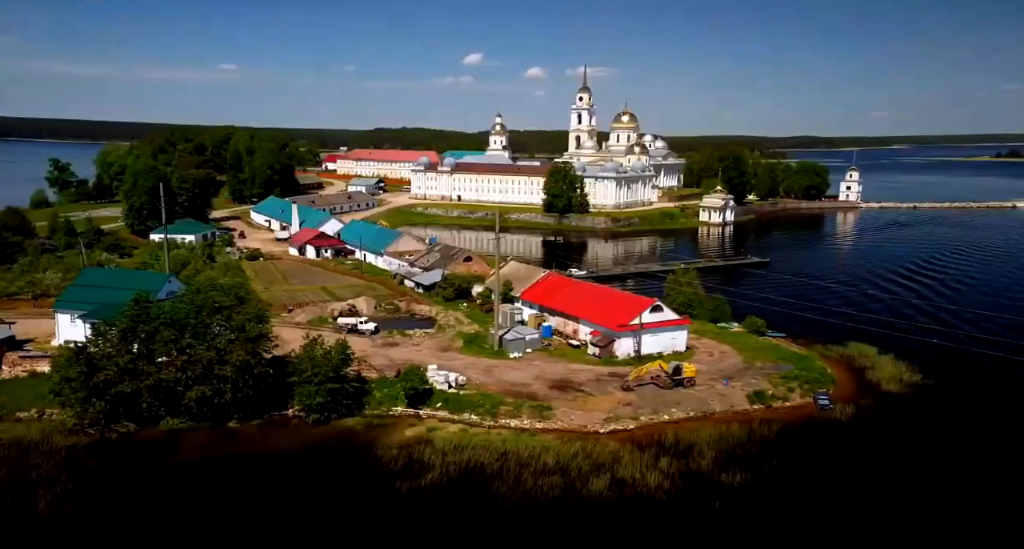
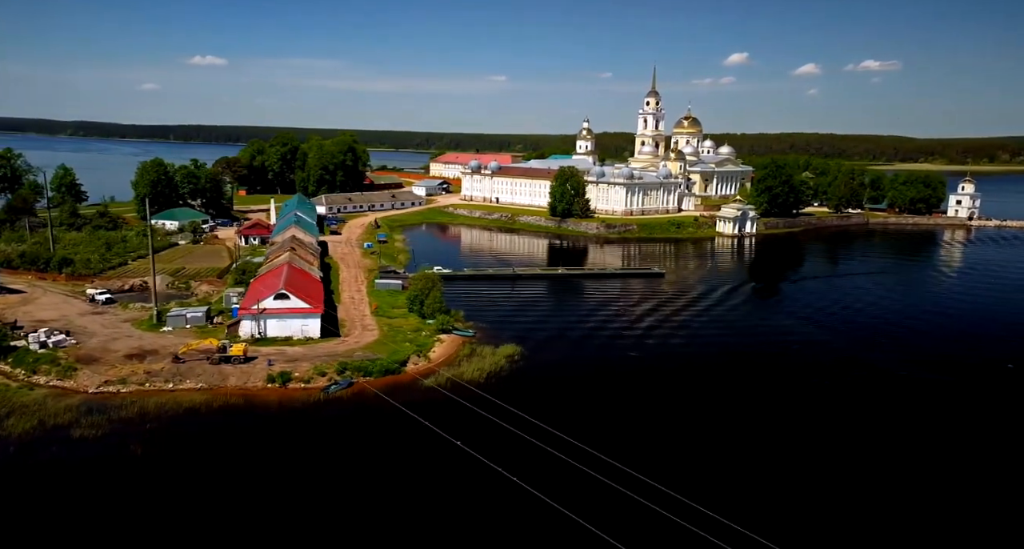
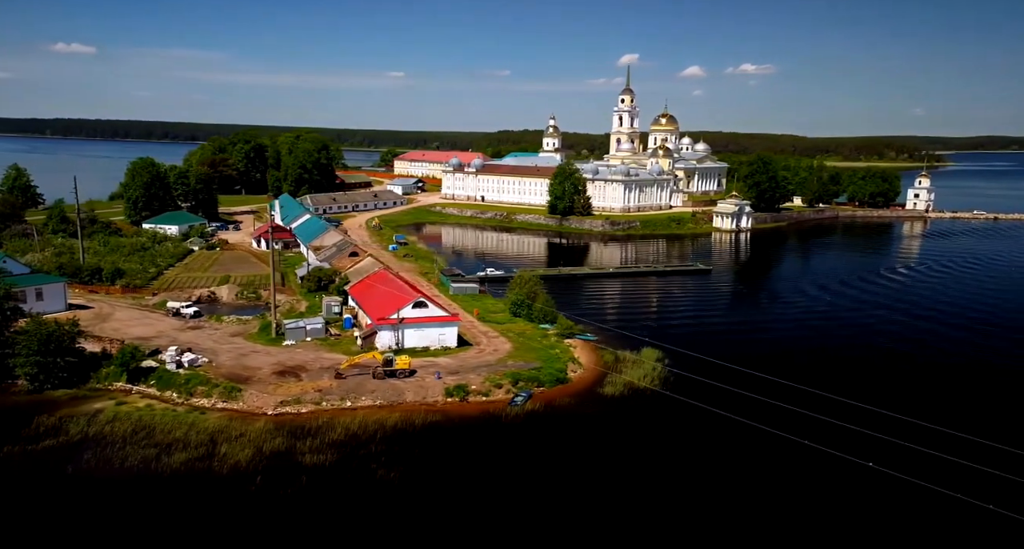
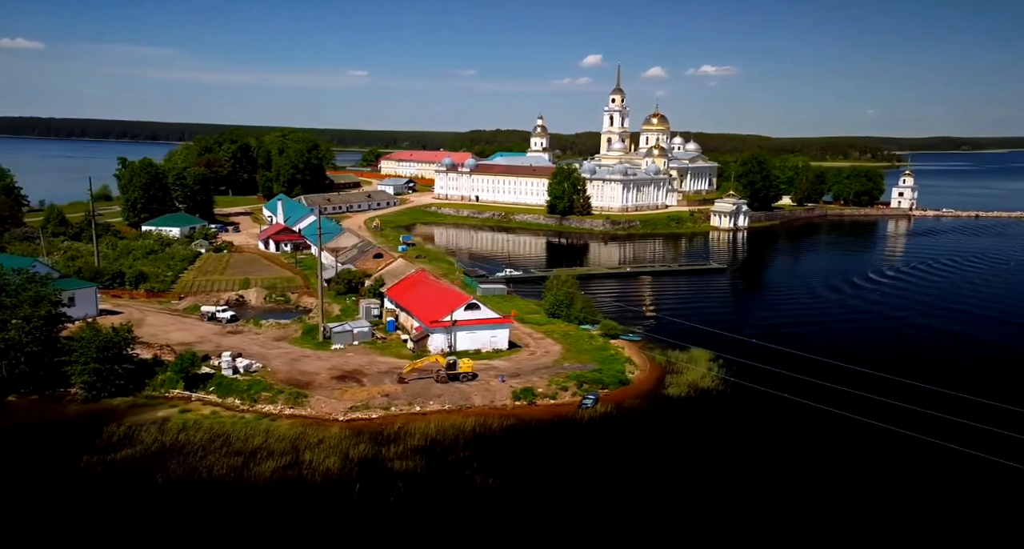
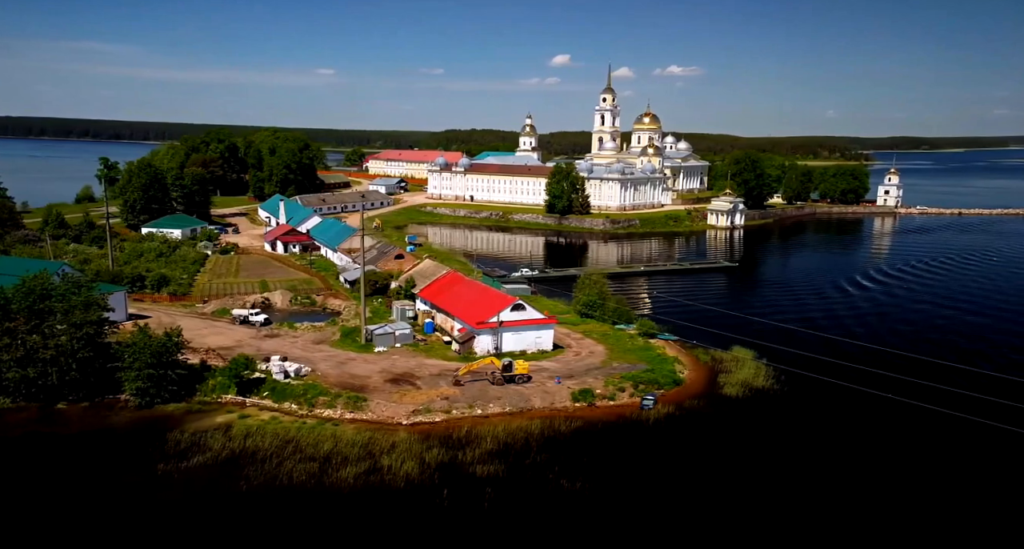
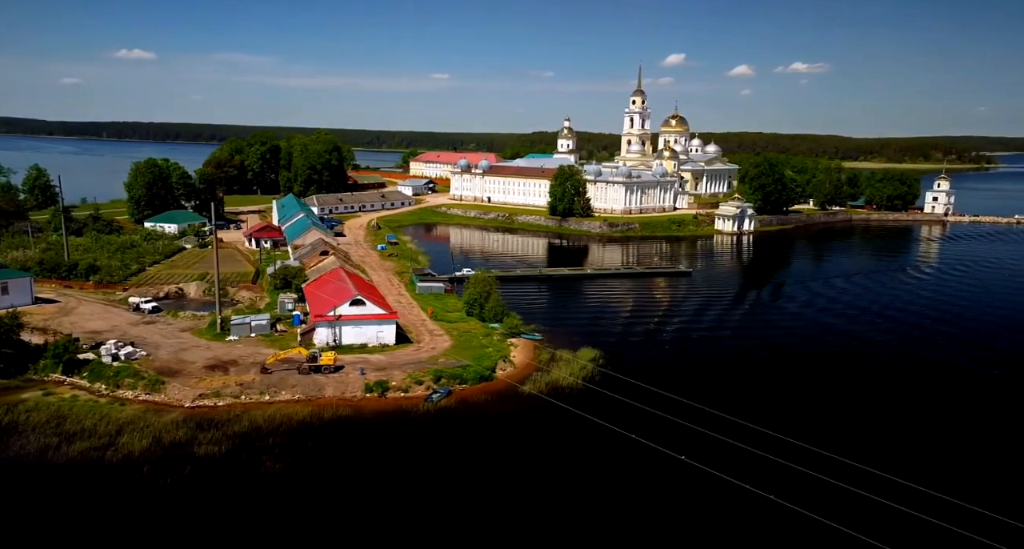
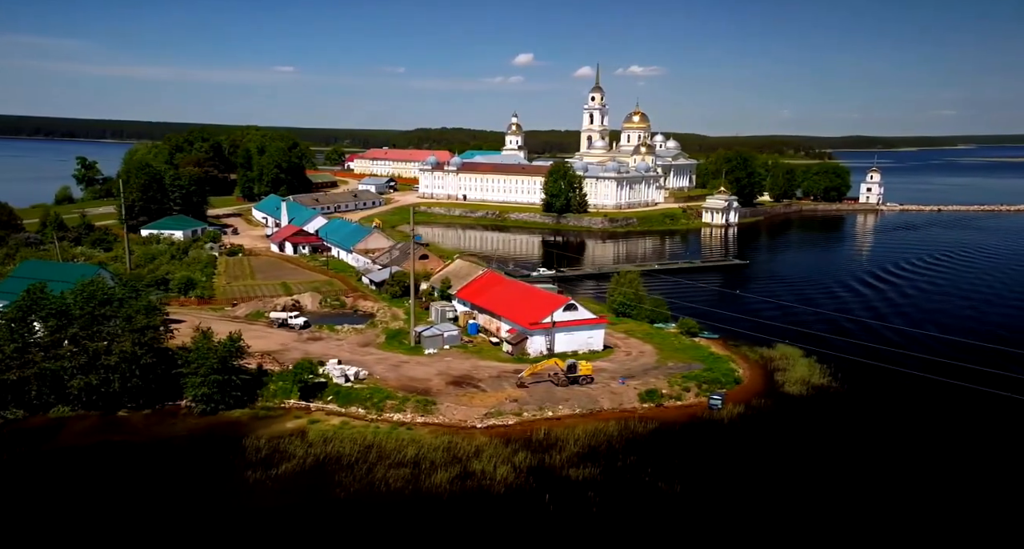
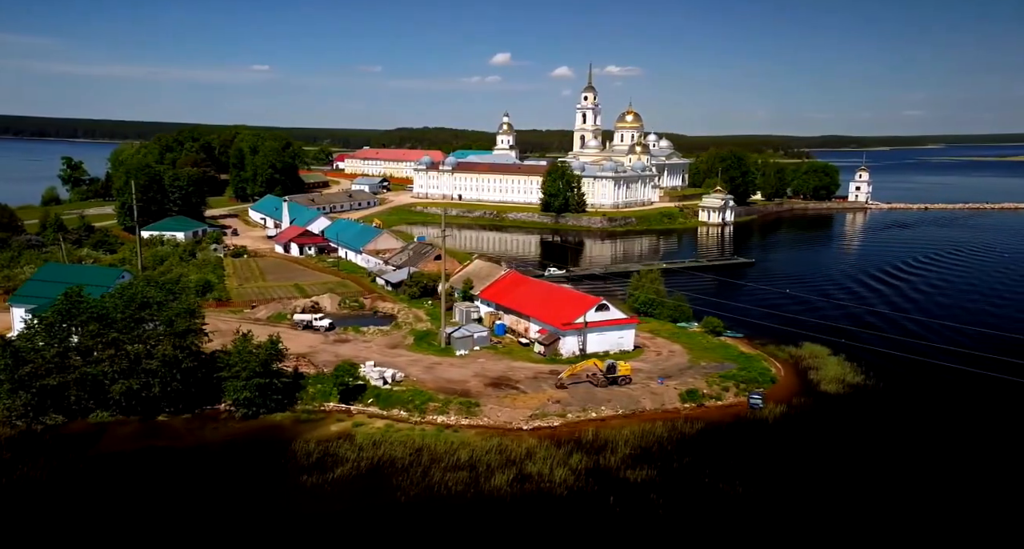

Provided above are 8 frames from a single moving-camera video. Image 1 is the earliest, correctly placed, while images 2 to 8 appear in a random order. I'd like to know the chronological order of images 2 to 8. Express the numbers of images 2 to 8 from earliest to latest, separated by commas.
8, 7, 5, 4, 3, 6, 2
